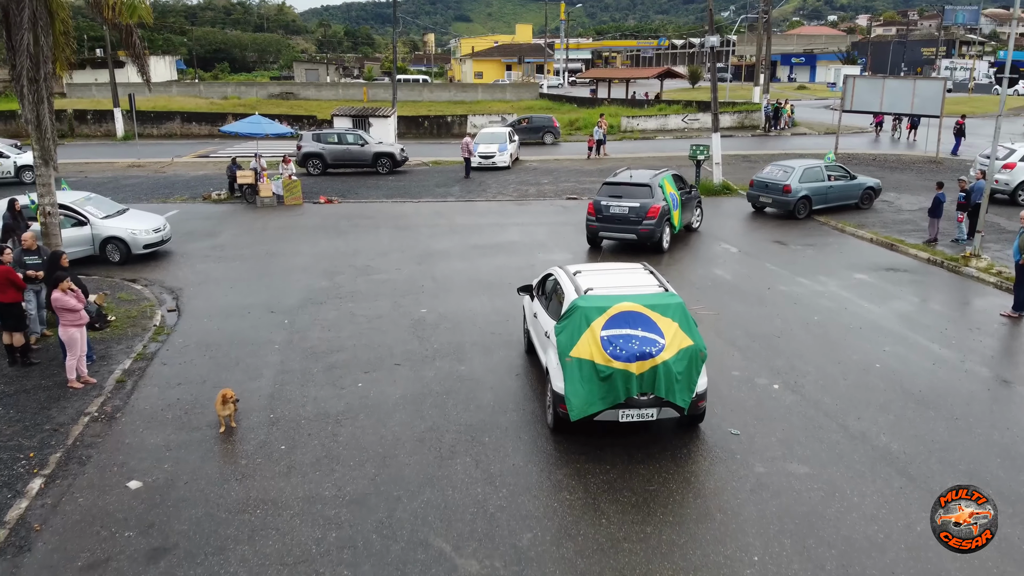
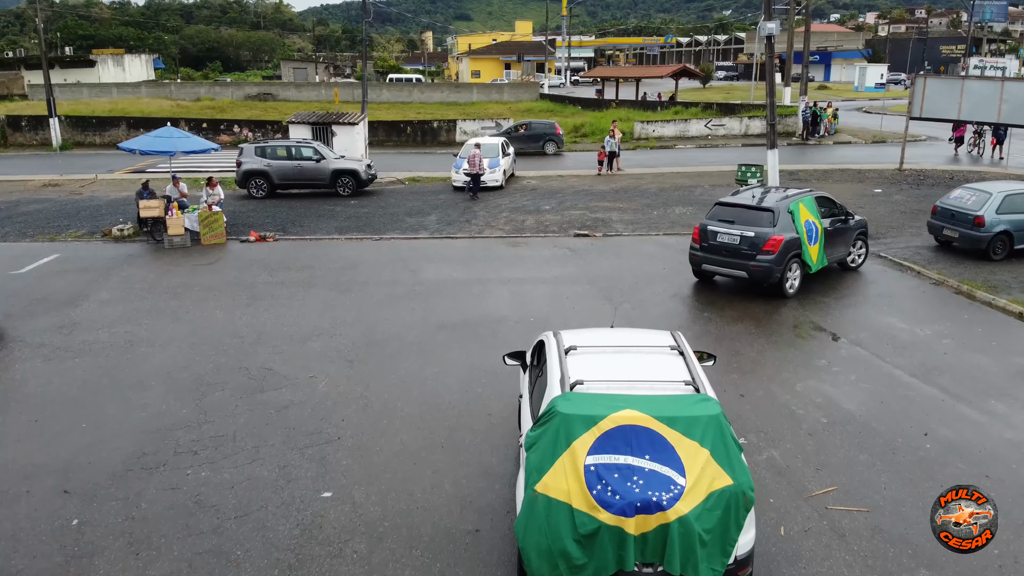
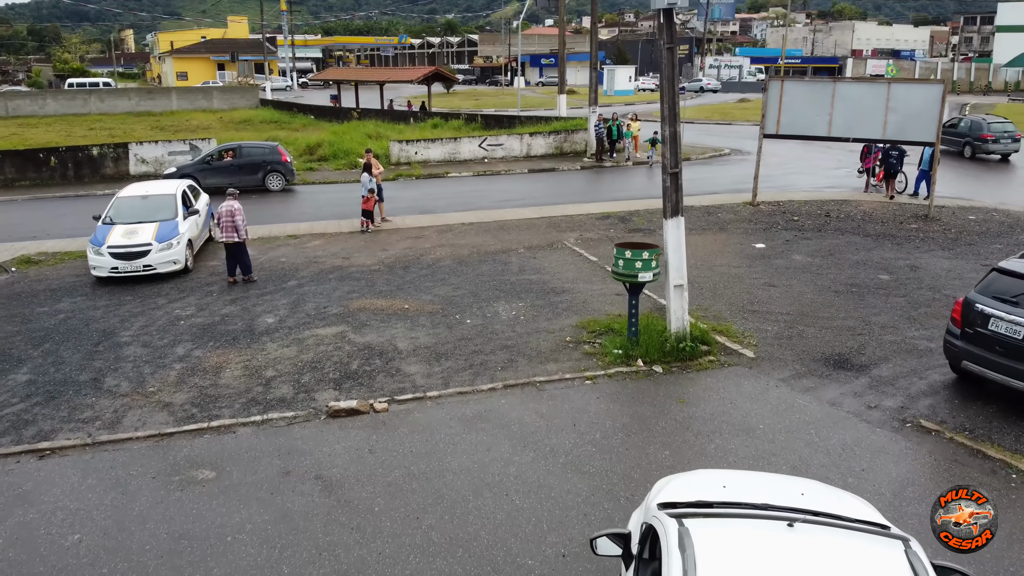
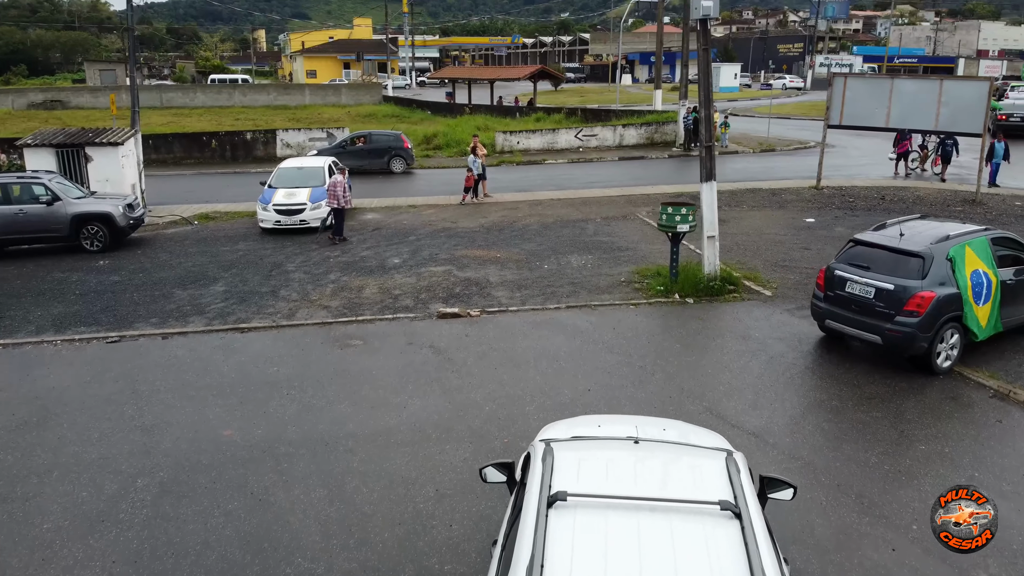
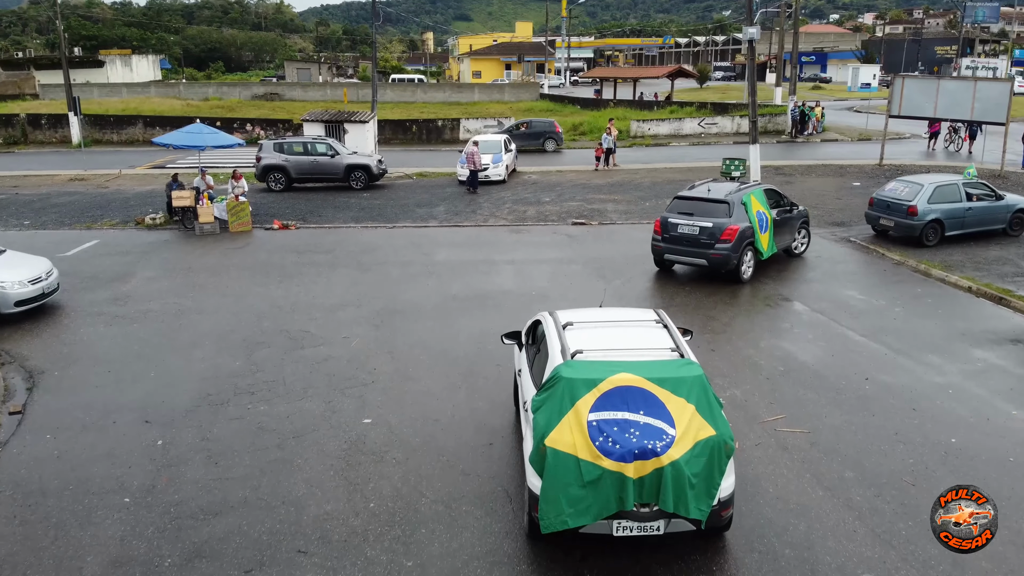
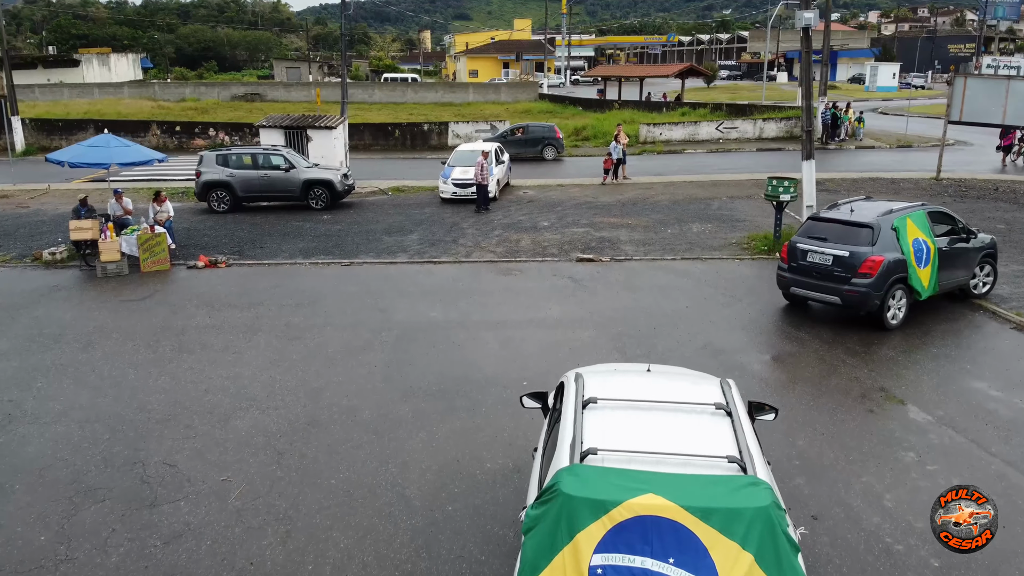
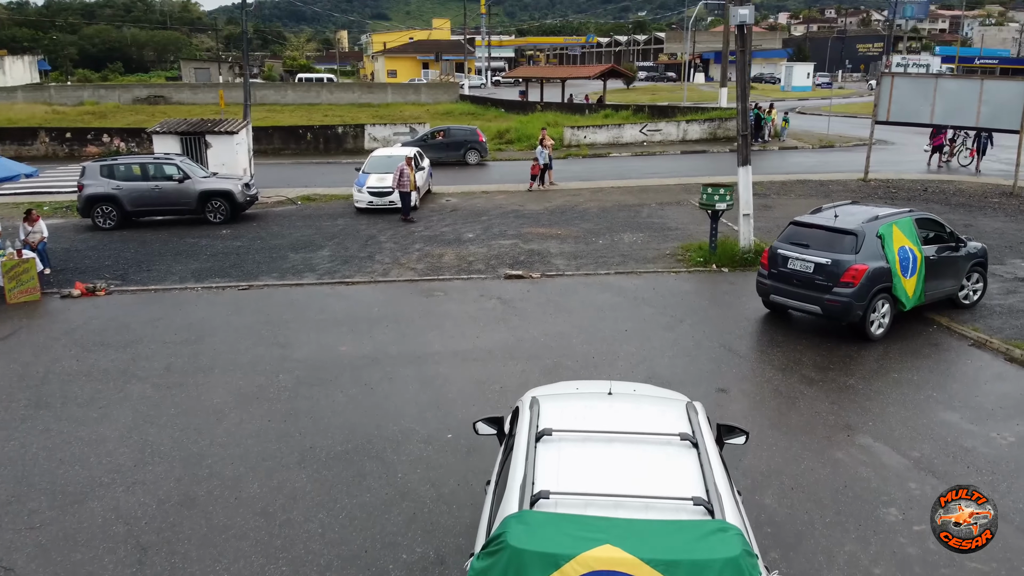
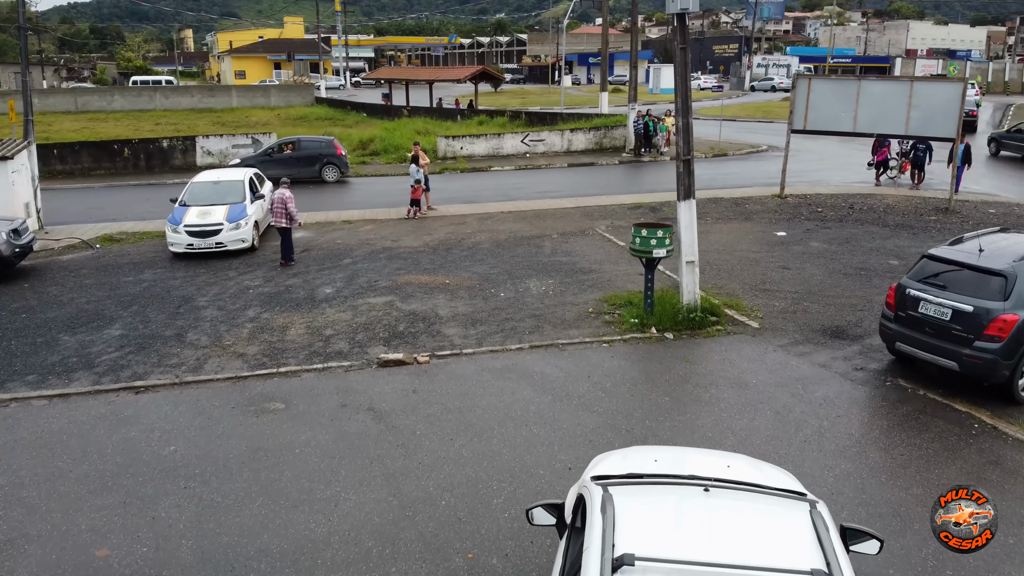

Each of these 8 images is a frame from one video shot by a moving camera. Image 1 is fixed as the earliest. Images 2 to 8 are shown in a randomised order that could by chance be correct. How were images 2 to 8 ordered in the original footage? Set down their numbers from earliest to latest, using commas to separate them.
5, 2, 6, 7, 4, 8, 3
